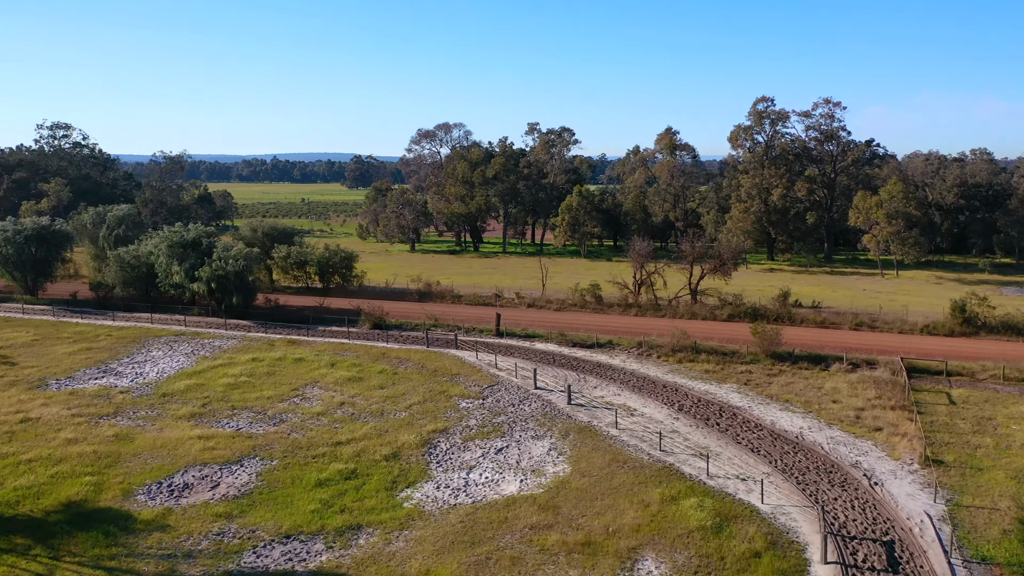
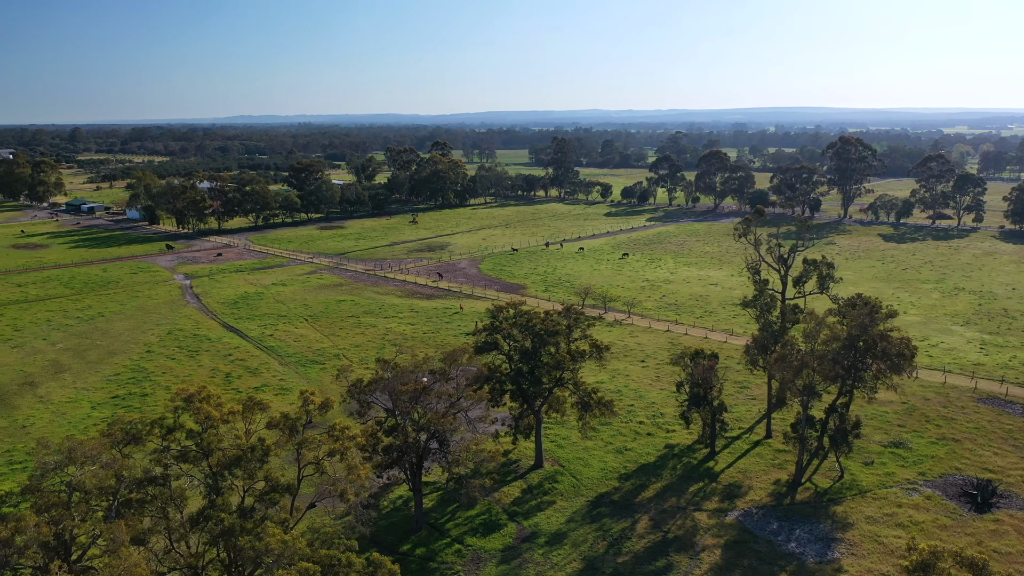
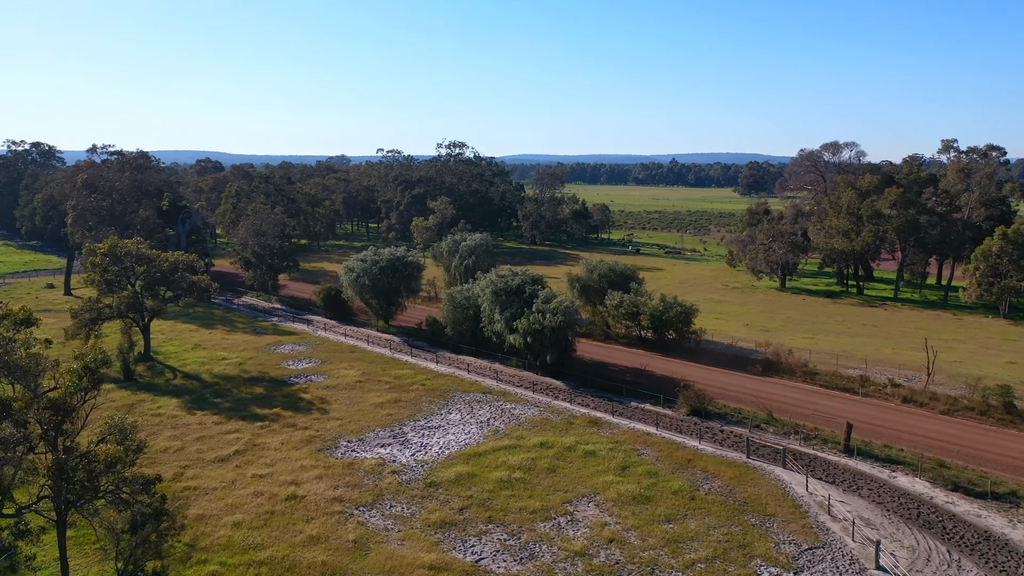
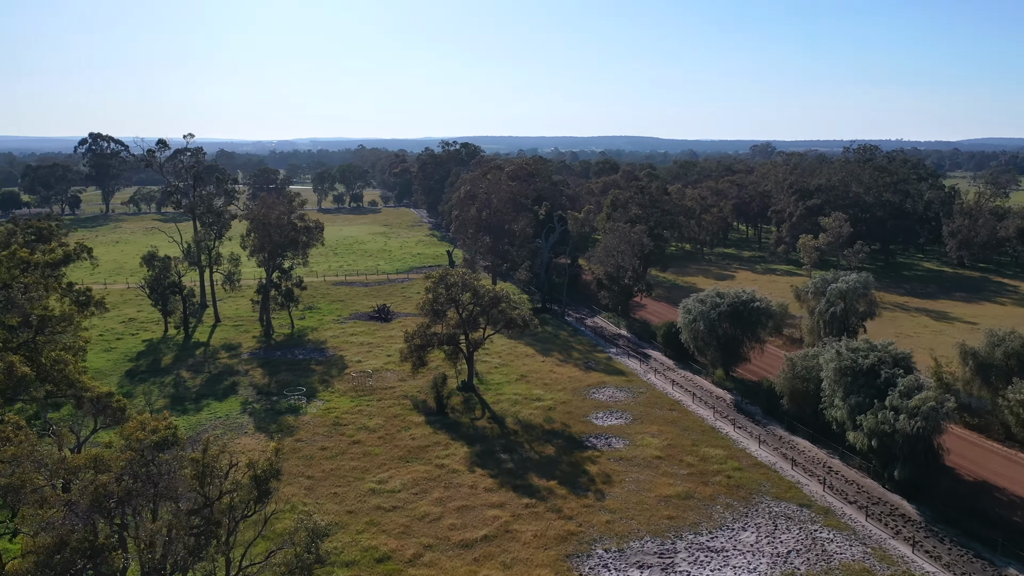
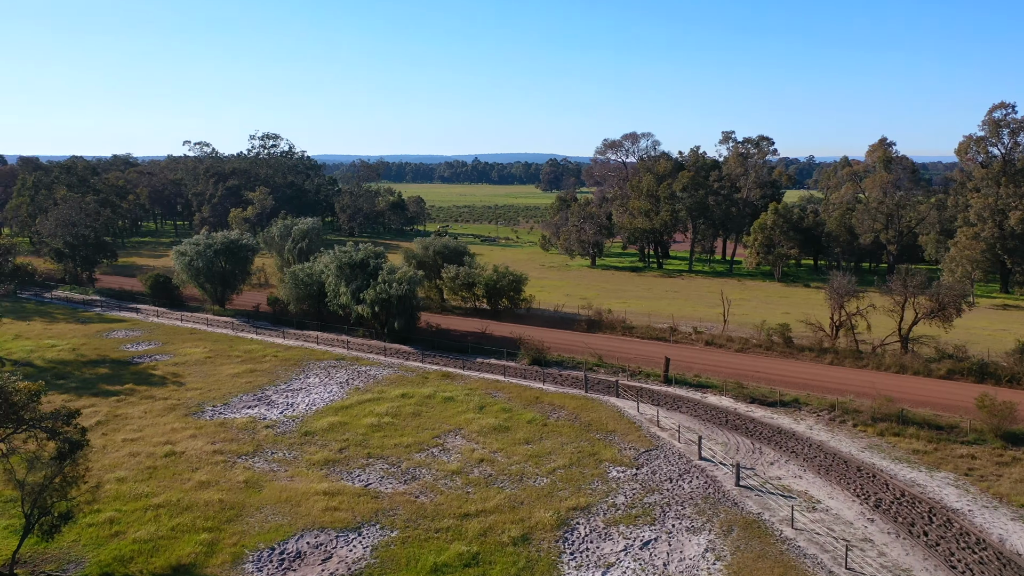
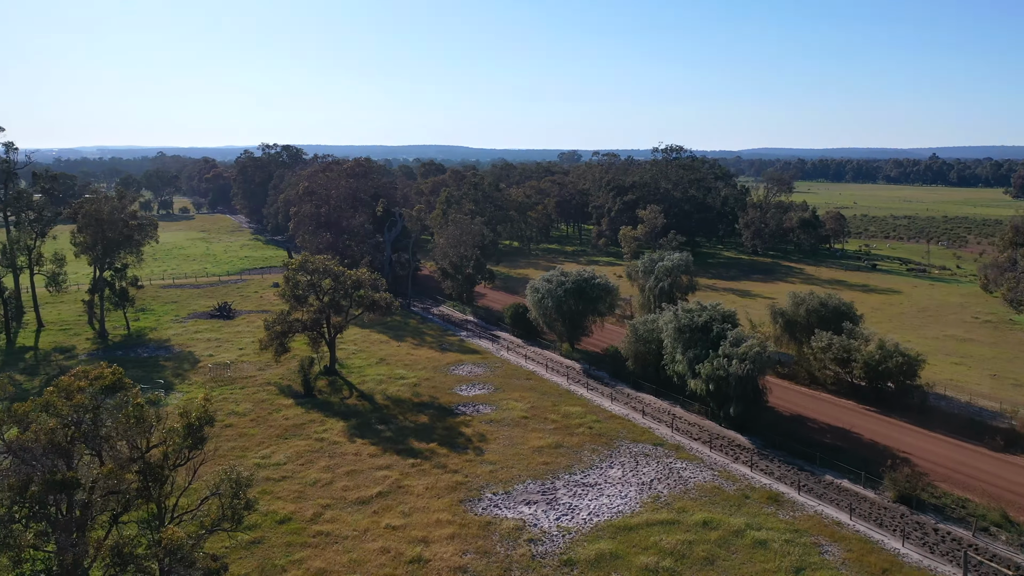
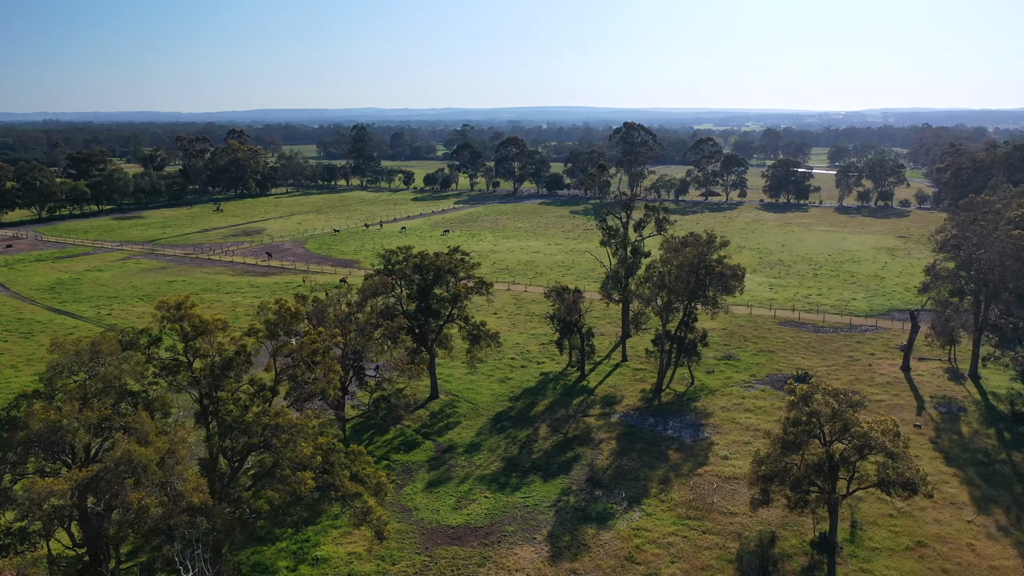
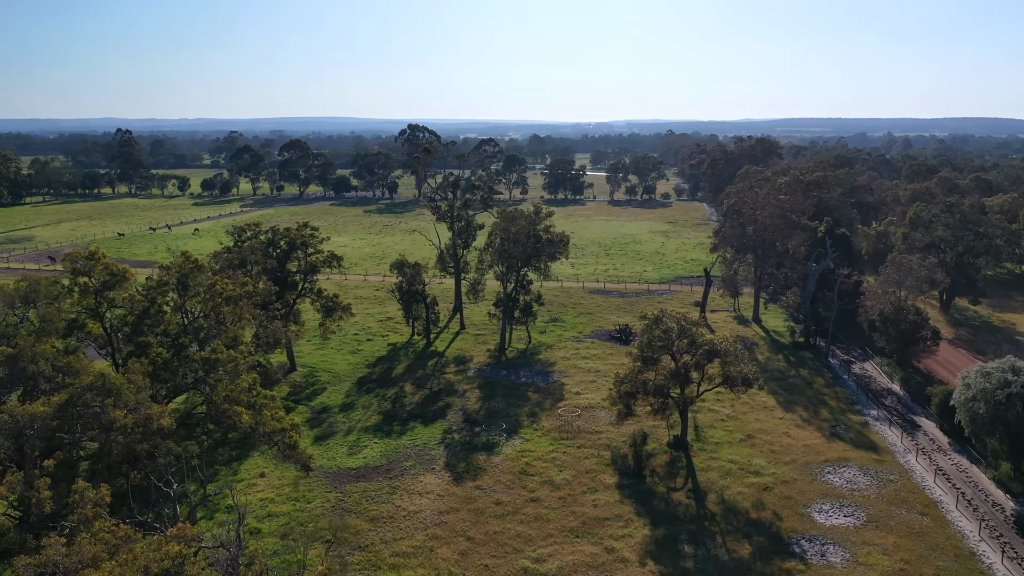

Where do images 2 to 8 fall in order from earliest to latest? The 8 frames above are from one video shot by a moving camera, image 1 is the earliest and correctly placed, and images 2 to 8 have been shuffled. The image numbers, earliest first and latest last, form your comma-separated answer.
5, 3, 6, 4, 8, 7, 2
